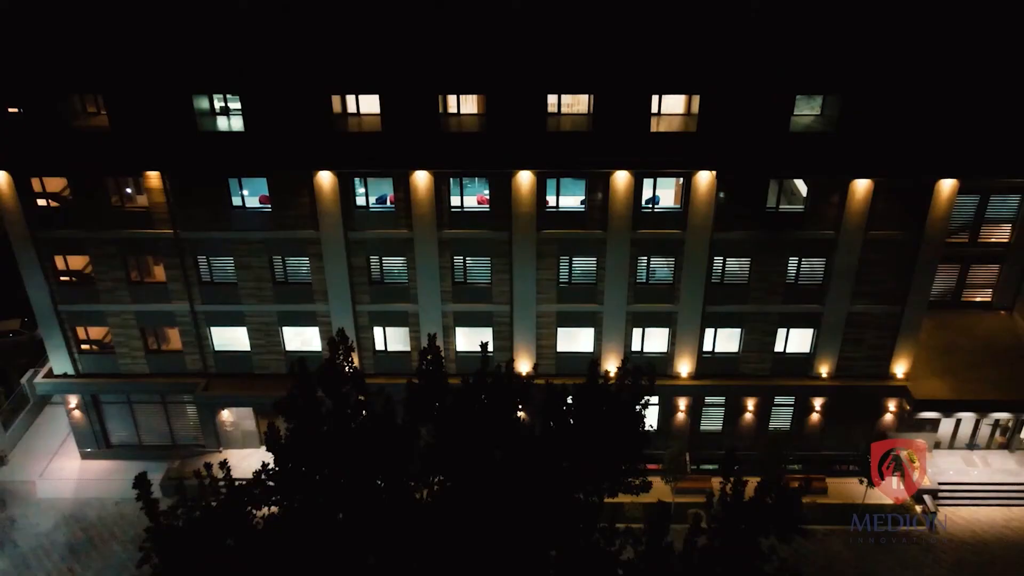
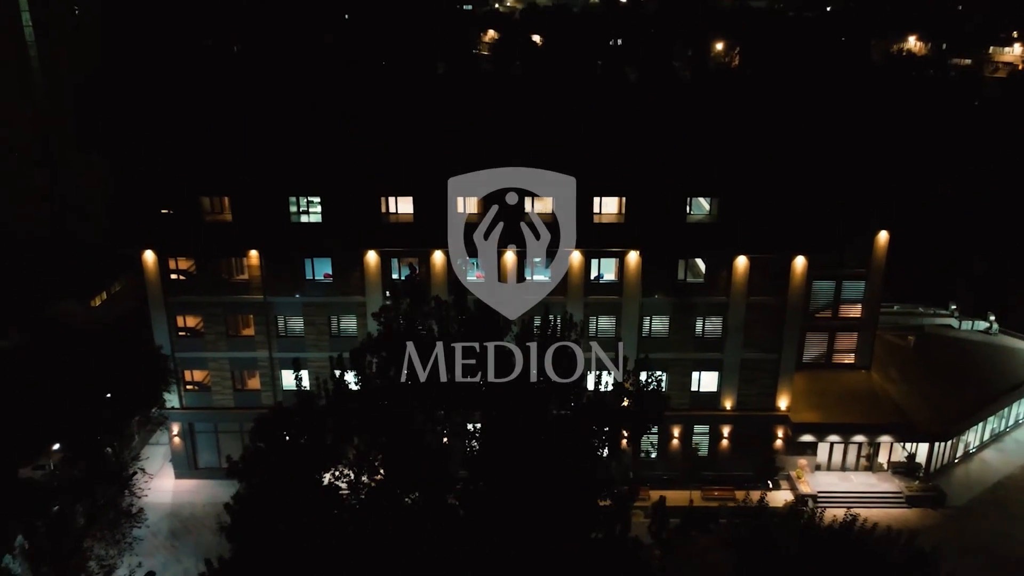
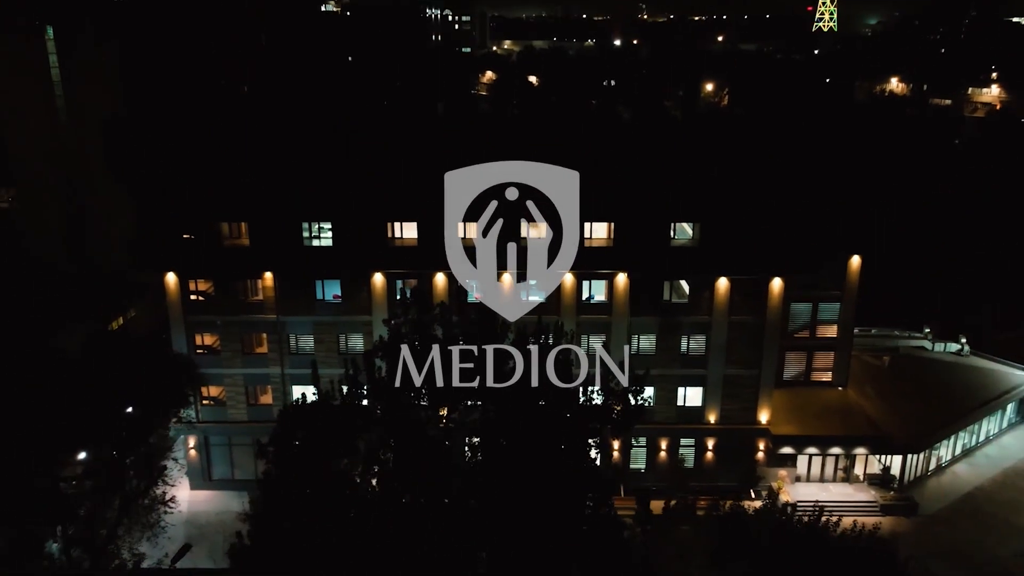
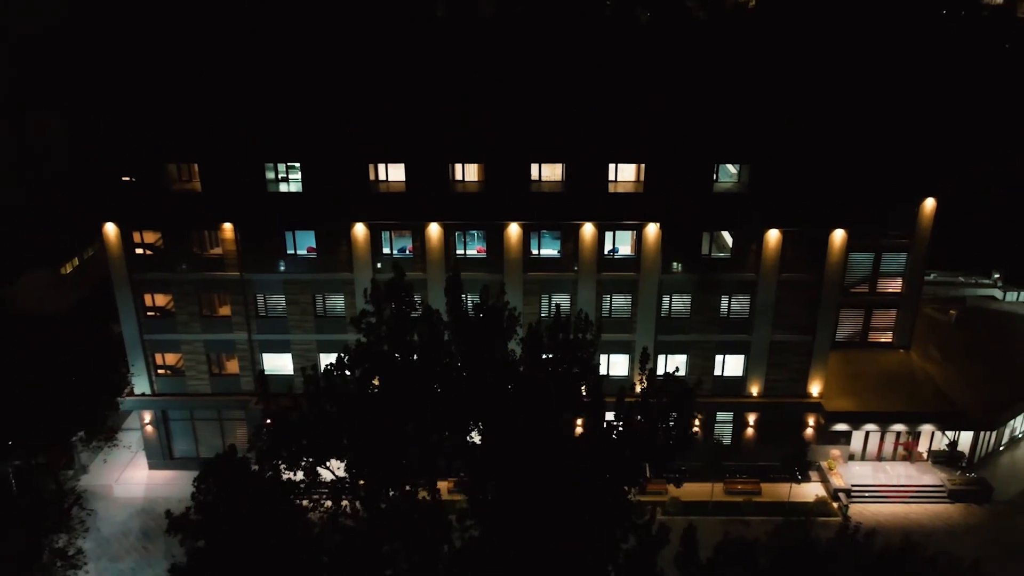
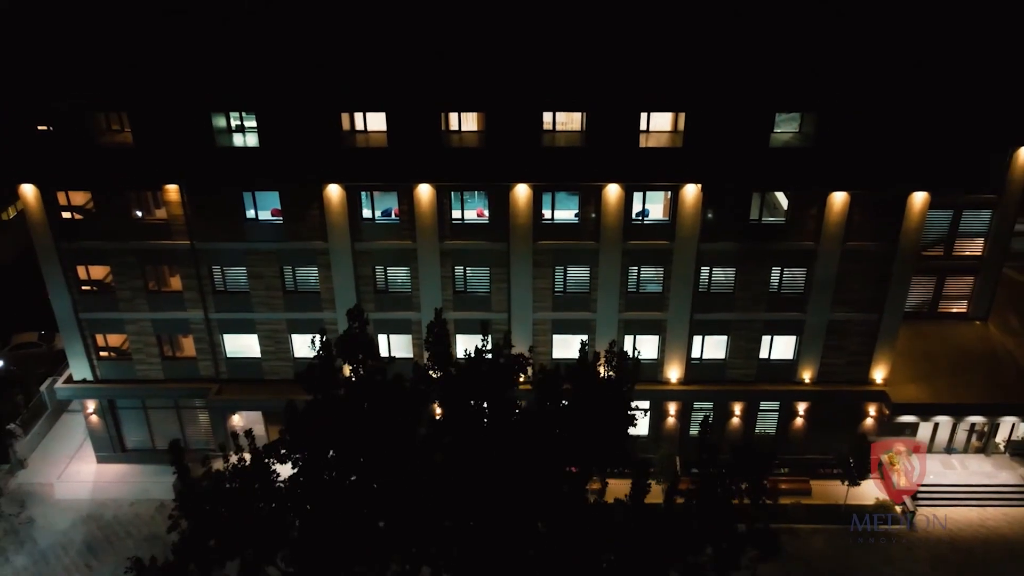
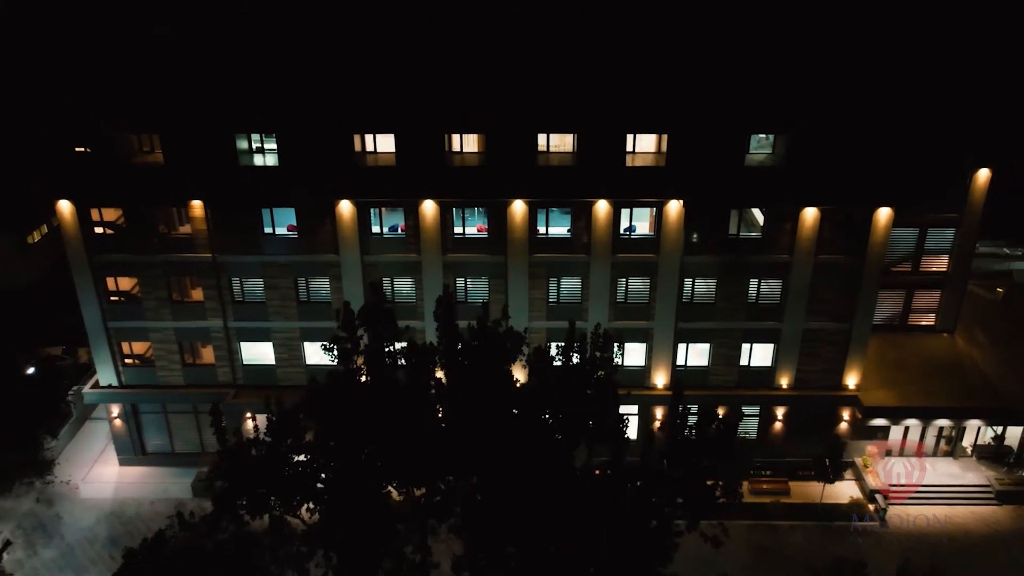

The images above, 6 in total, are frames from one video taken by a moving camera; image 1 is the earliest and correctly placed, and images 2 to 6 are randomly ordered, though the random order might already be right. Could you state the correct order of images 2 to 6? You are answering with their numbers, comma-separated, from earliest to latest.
5, 6, 4, 2, 3
